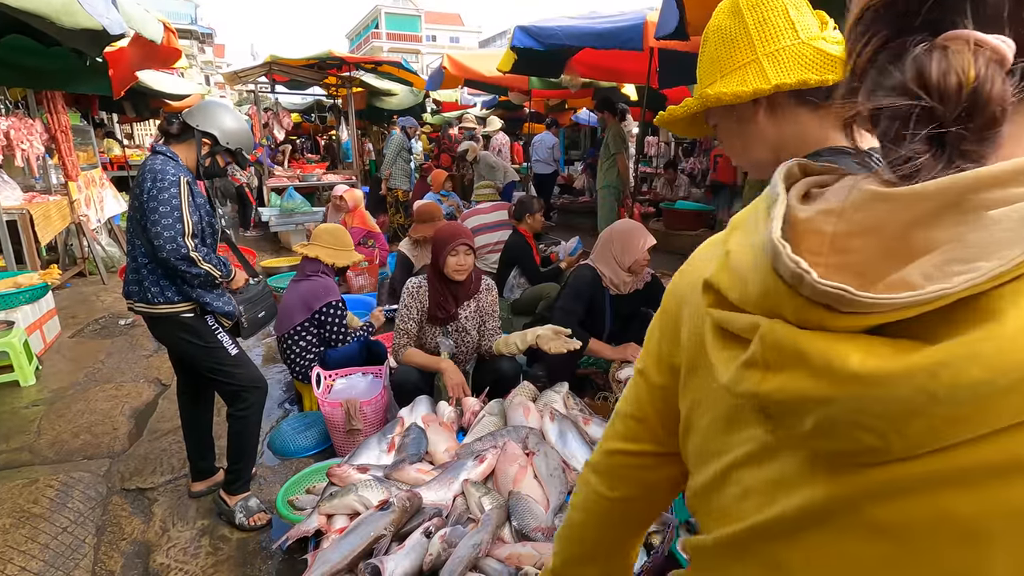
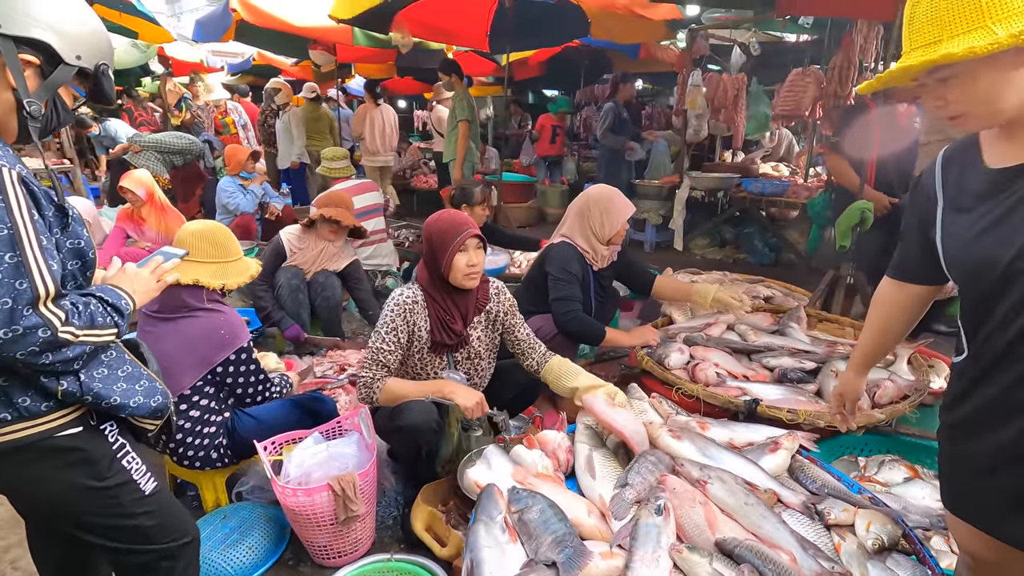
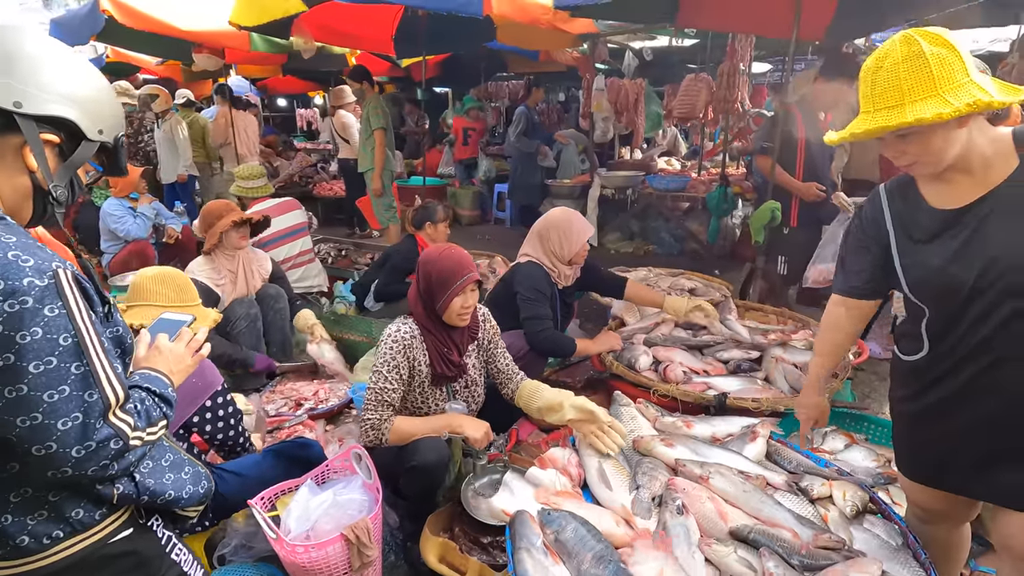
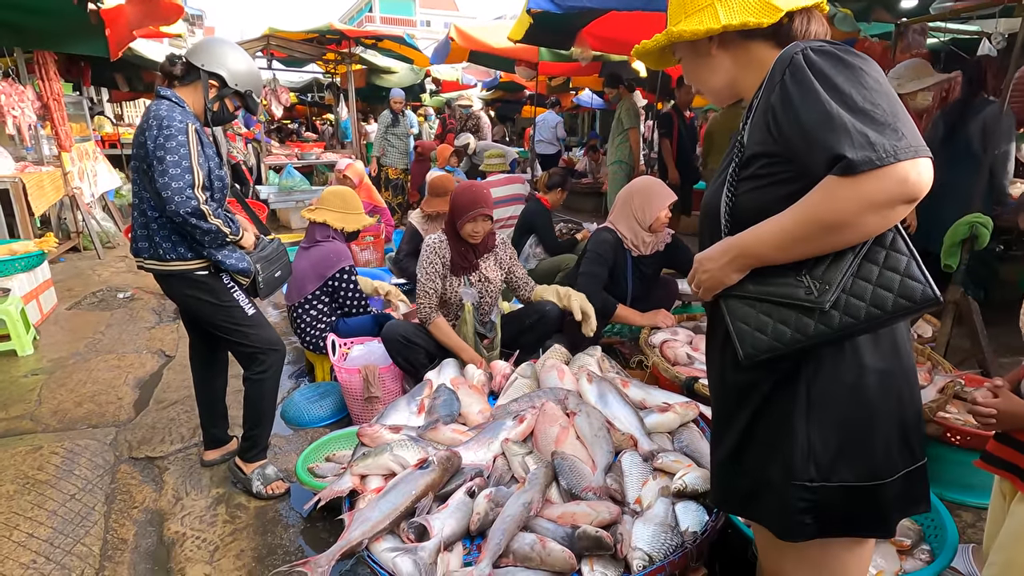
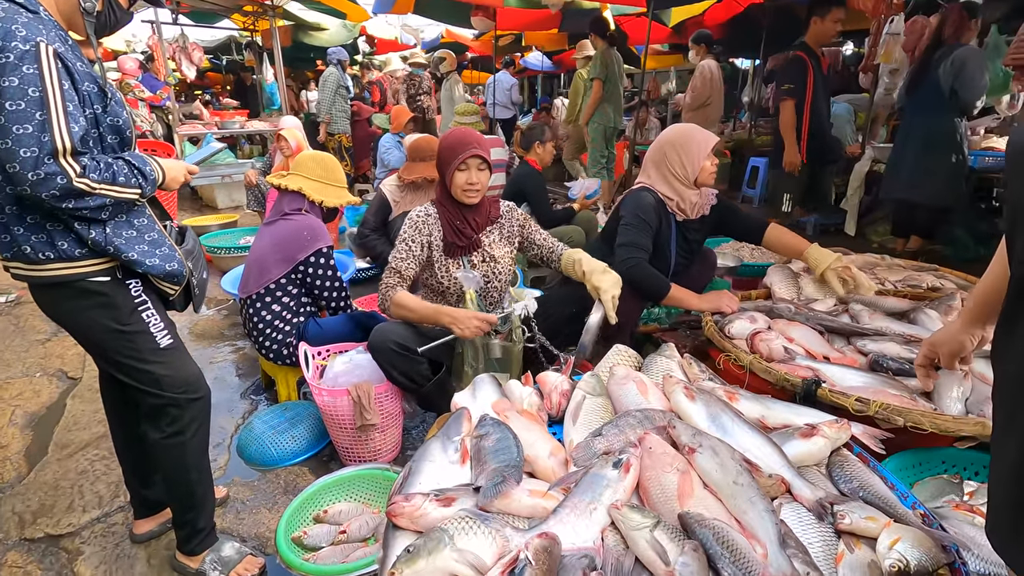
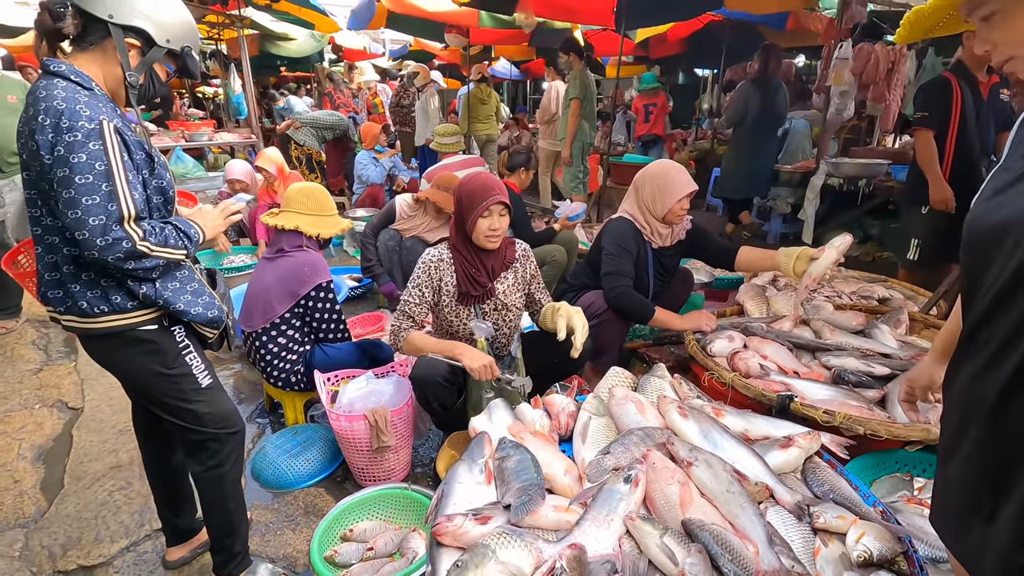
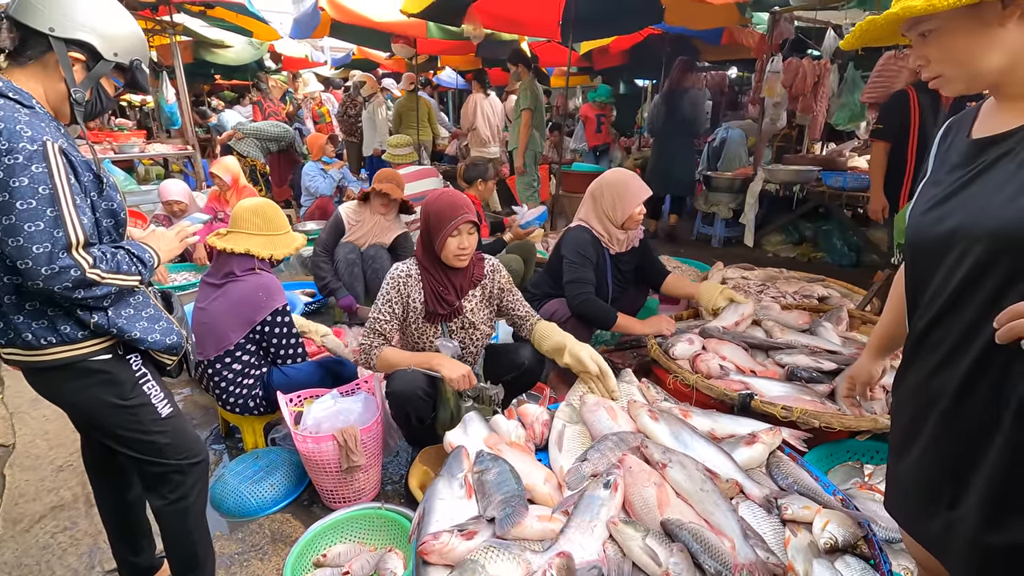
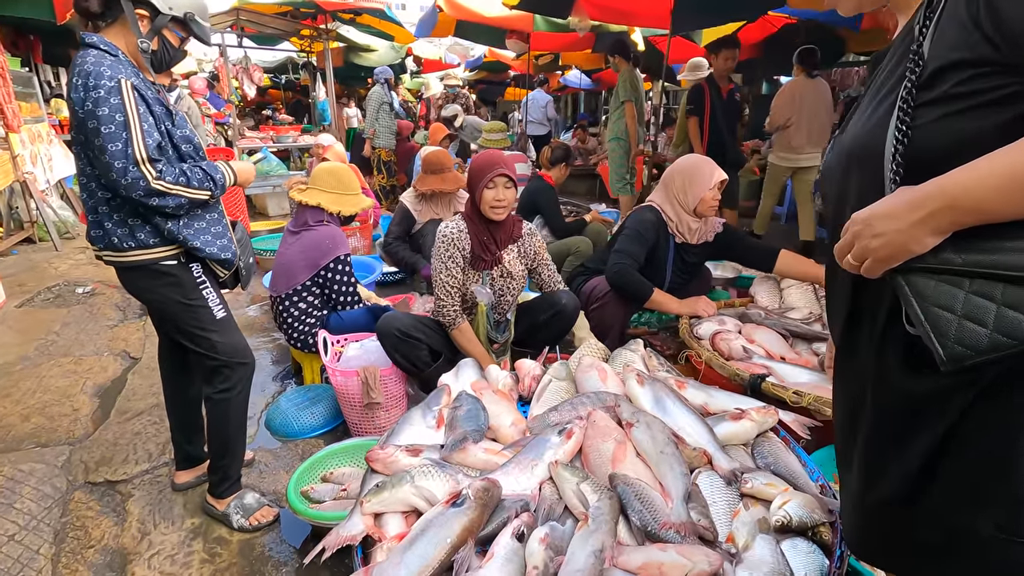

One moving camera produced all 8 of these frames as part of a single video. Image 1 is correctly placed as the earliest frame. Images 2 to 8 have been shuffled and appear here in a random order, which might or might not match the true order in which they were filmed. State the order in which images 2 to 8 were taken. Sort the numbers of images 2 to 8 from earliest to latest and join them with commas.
4, 8, 5, 6, 7, 2, 3
